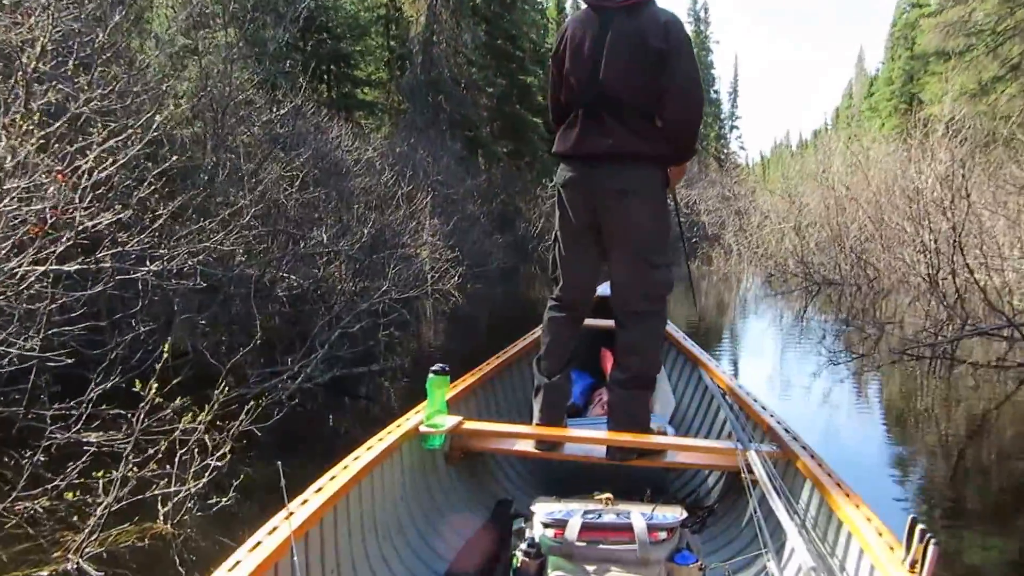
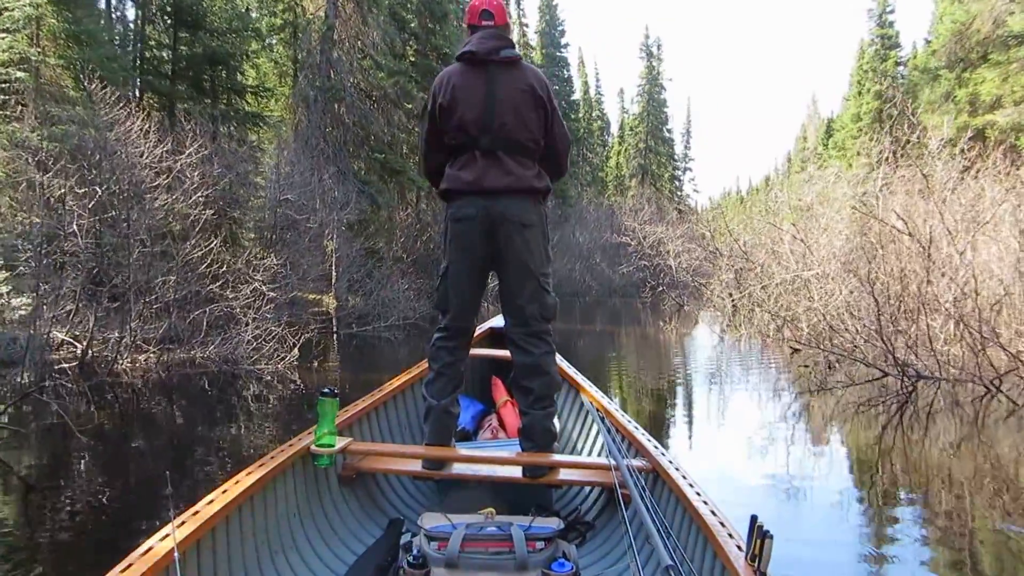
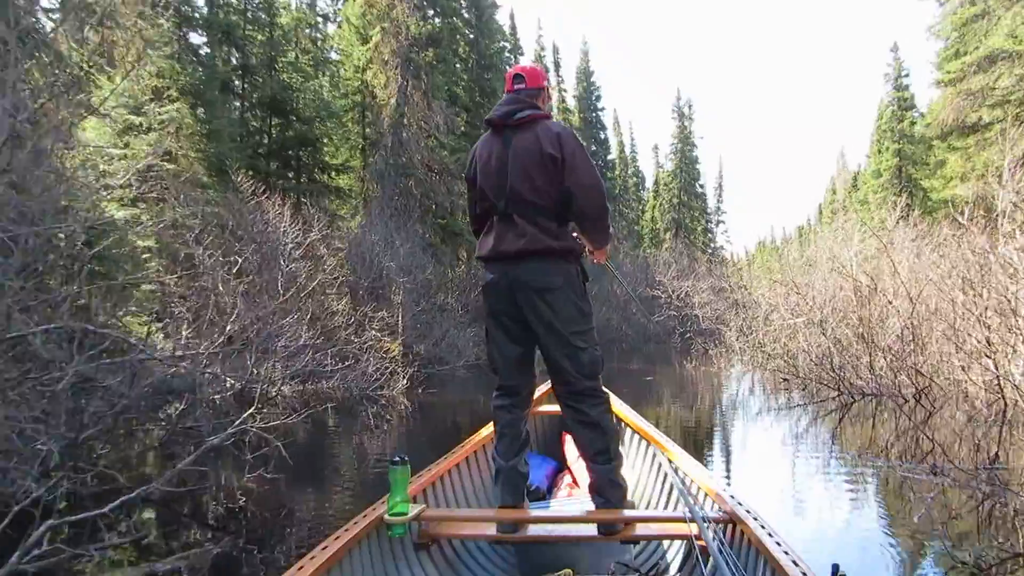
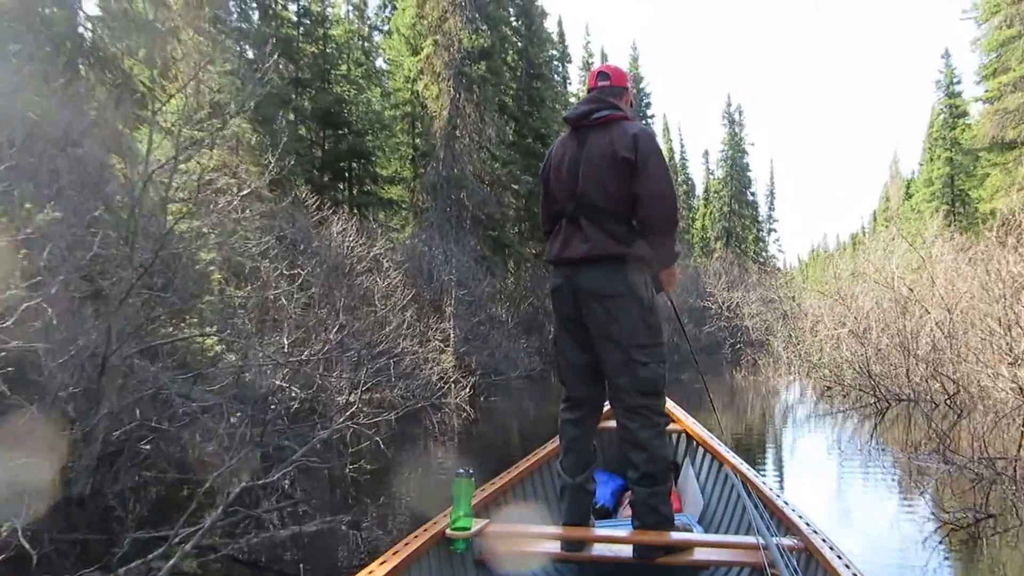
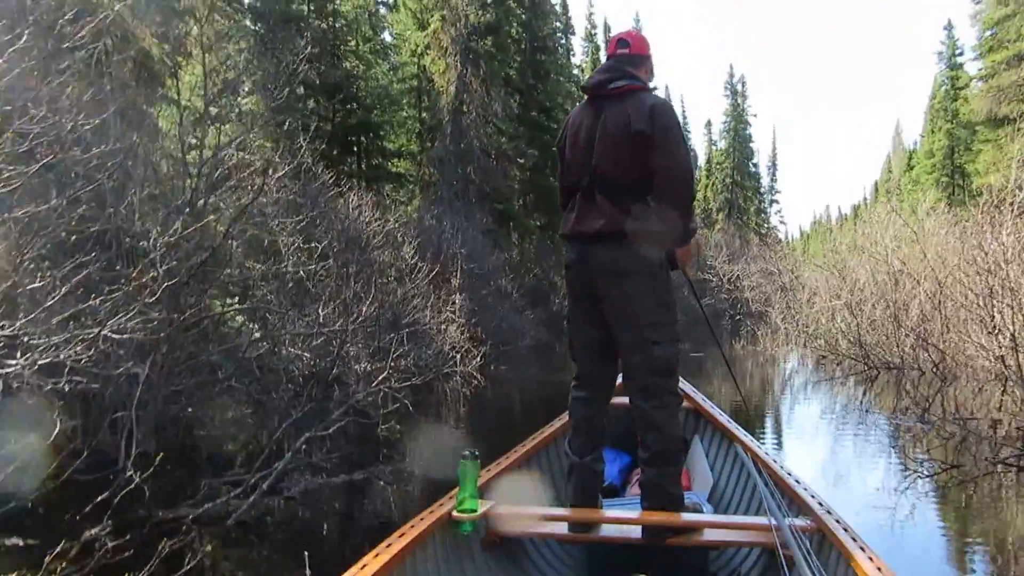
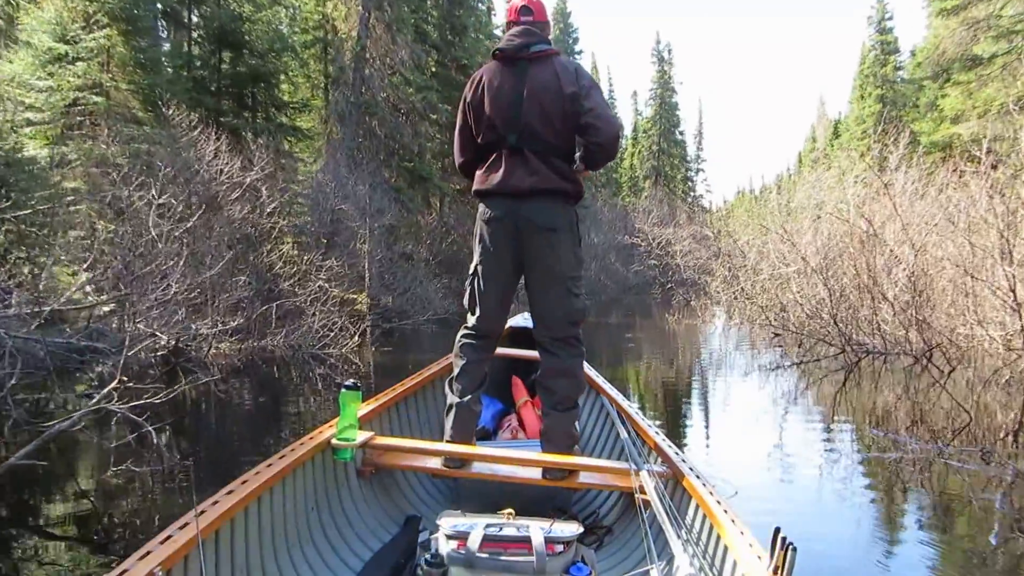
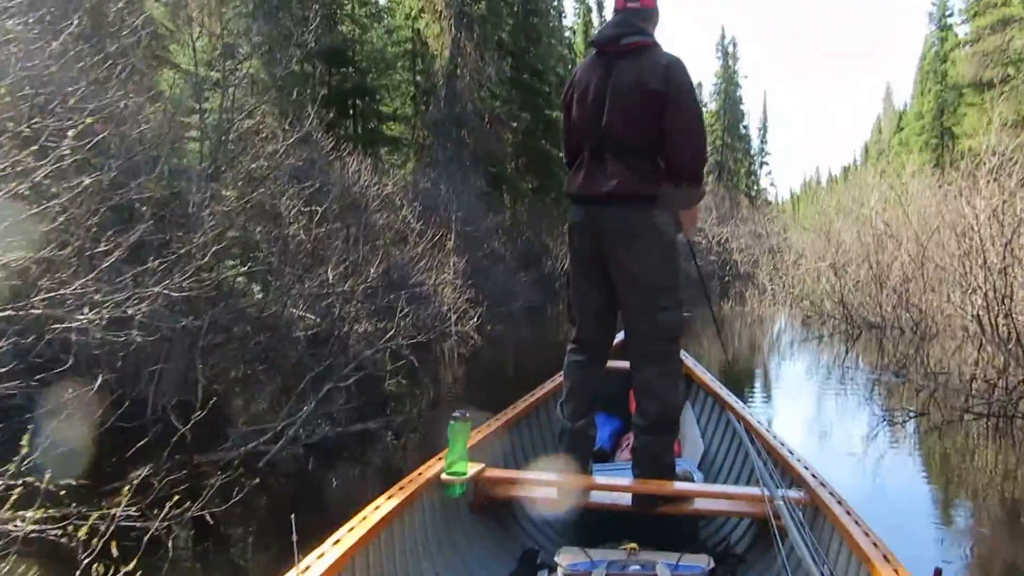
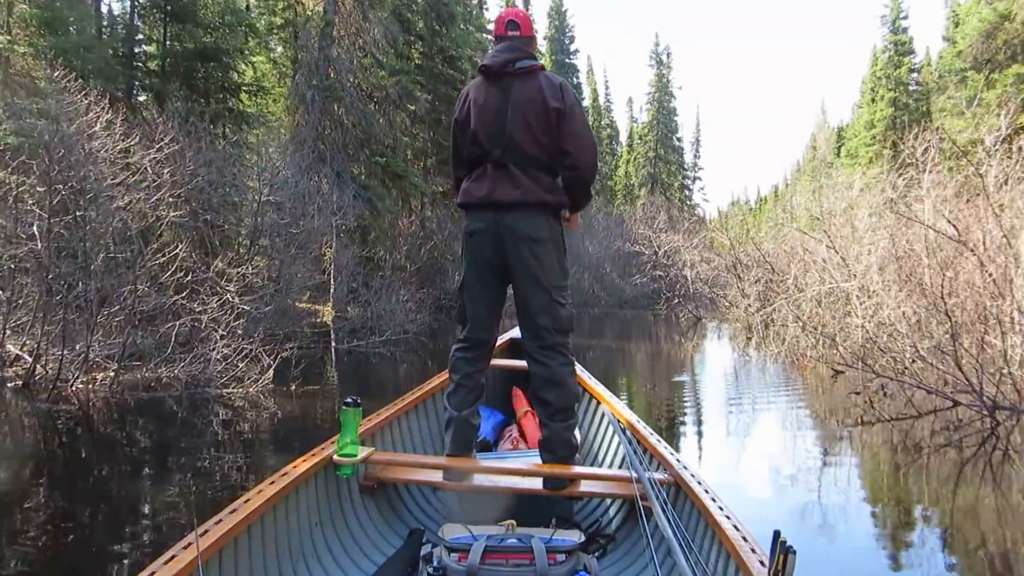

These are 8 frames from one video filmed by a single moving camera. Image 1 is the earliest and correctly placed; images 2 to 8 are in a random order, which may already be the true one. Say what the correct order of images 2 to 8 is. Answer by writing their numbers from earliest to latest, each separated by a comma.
7, 5, 4, 3, 6, 2, 8
